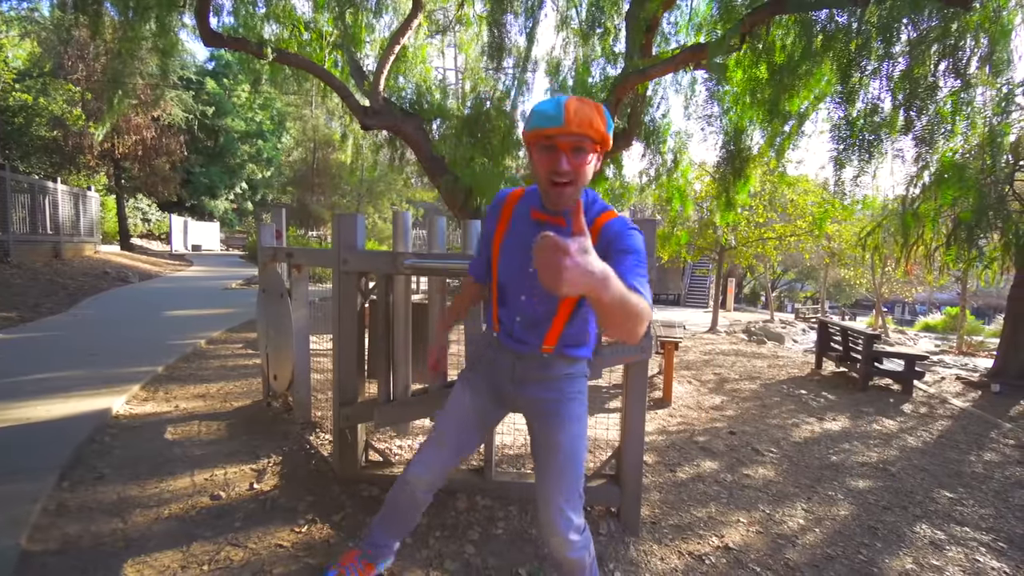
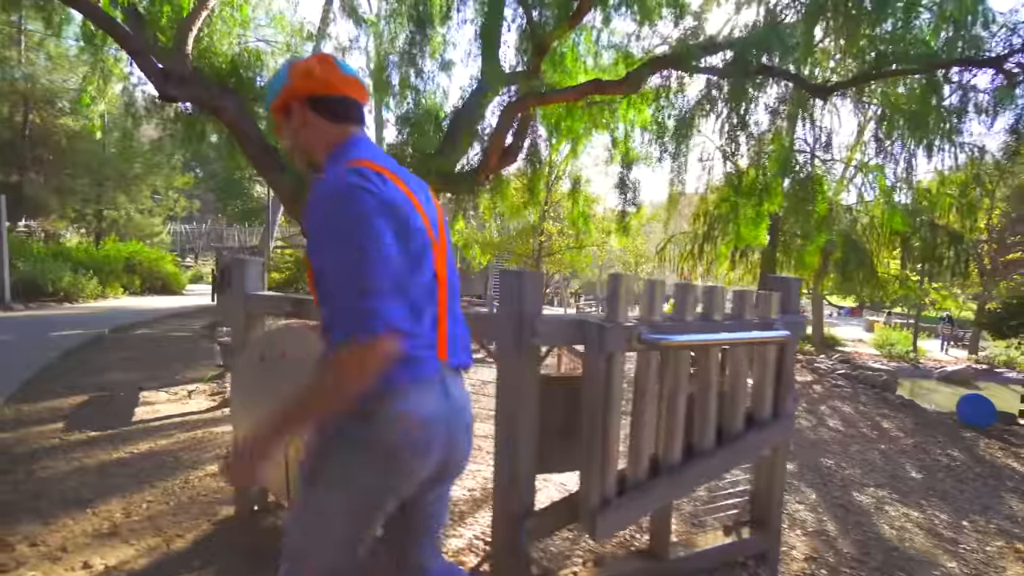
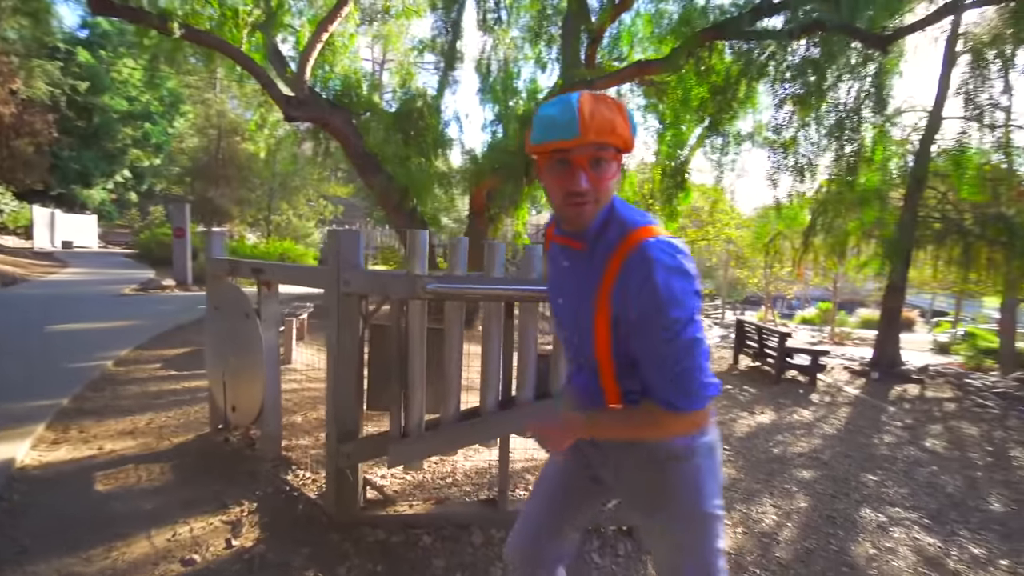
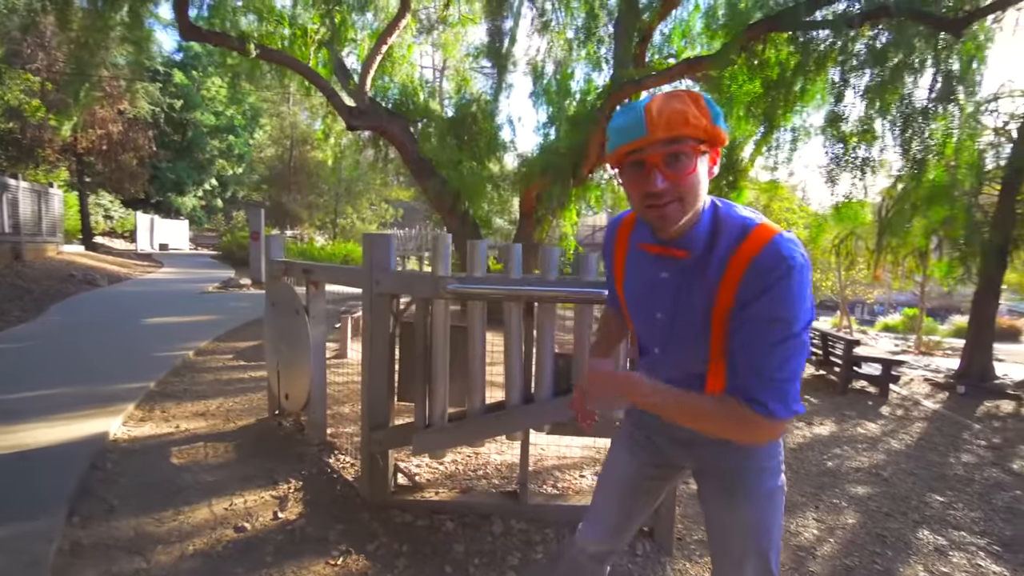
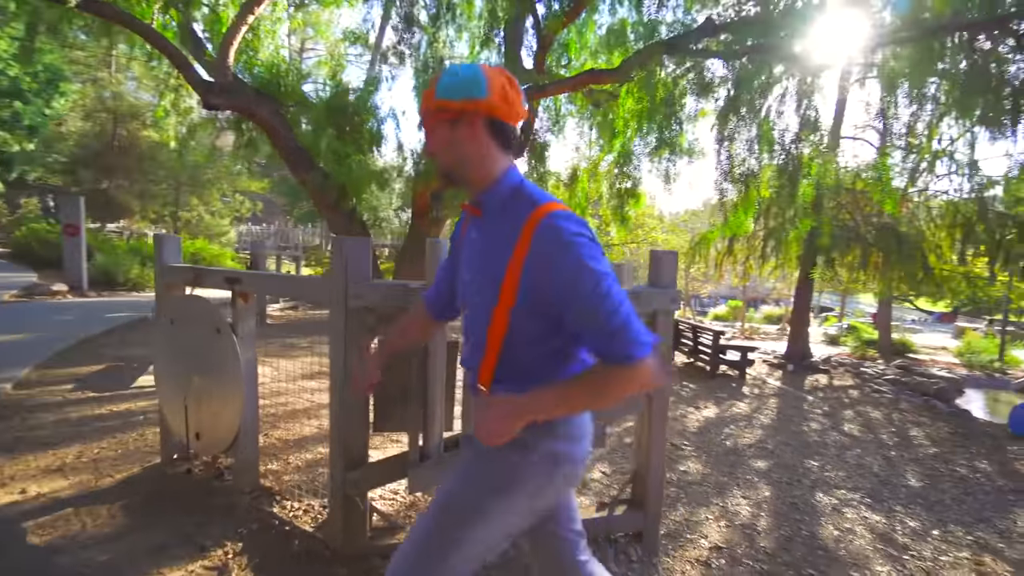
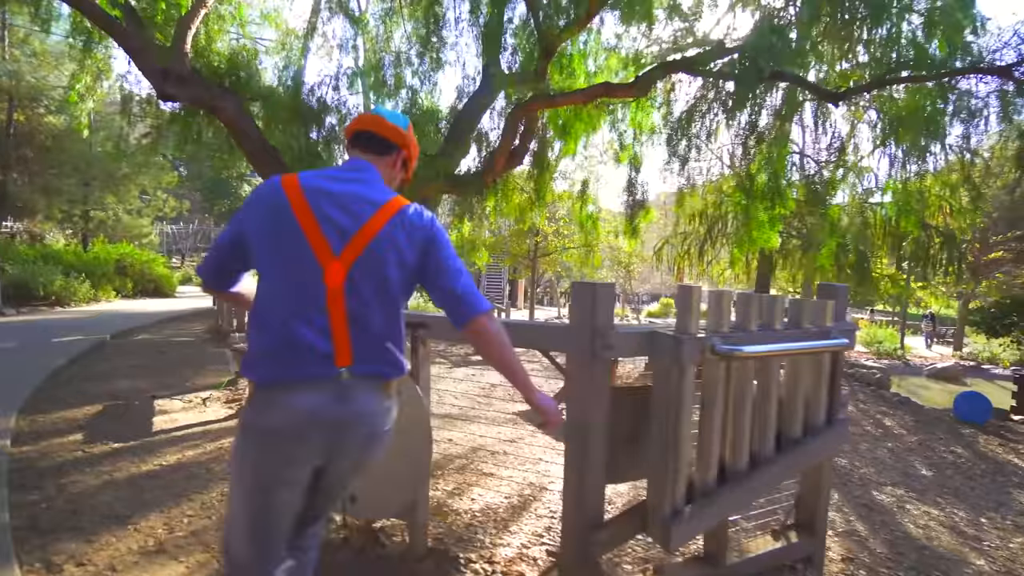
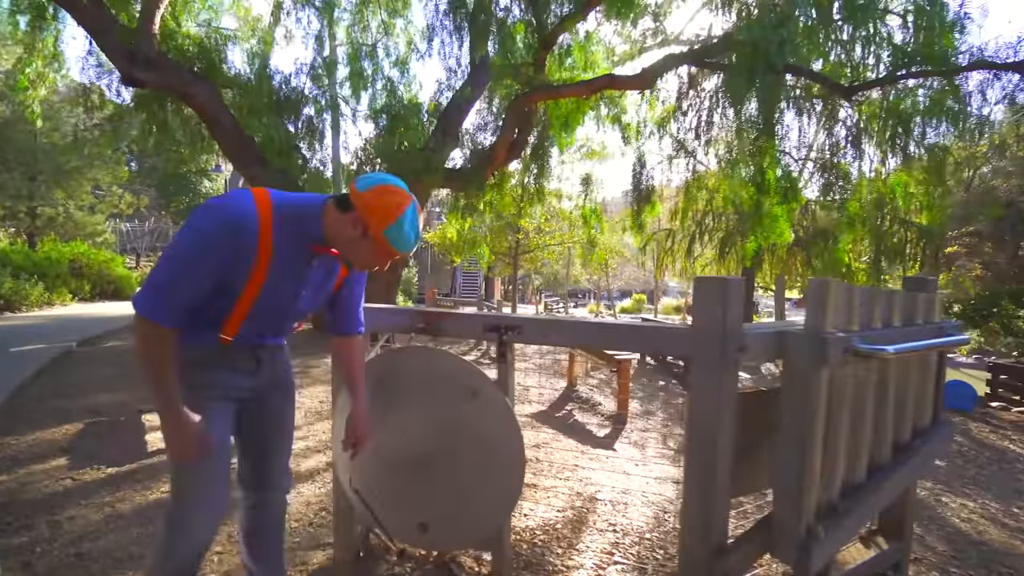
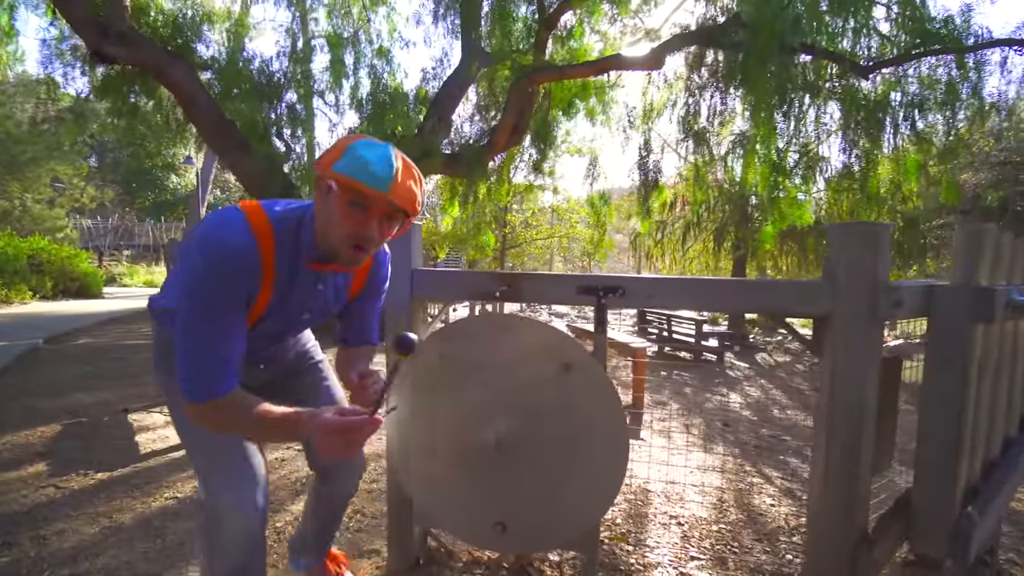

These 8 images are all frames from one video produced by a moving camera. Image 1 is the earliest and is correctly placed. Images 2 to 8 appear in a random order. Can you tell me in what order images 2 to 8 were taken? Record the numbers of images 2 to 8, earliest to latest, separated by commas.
4, 3, 5, 2, 6, 7, 8
